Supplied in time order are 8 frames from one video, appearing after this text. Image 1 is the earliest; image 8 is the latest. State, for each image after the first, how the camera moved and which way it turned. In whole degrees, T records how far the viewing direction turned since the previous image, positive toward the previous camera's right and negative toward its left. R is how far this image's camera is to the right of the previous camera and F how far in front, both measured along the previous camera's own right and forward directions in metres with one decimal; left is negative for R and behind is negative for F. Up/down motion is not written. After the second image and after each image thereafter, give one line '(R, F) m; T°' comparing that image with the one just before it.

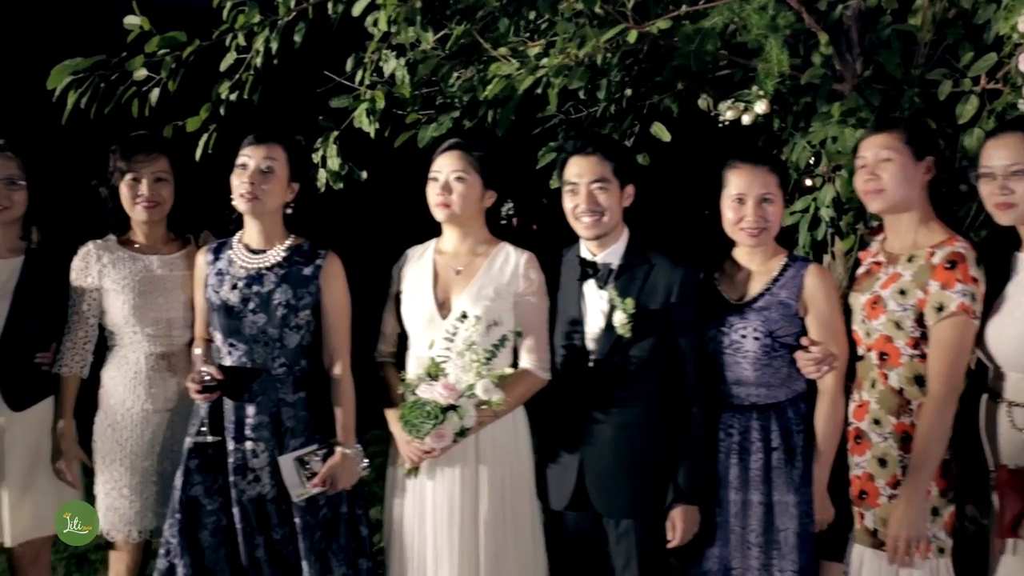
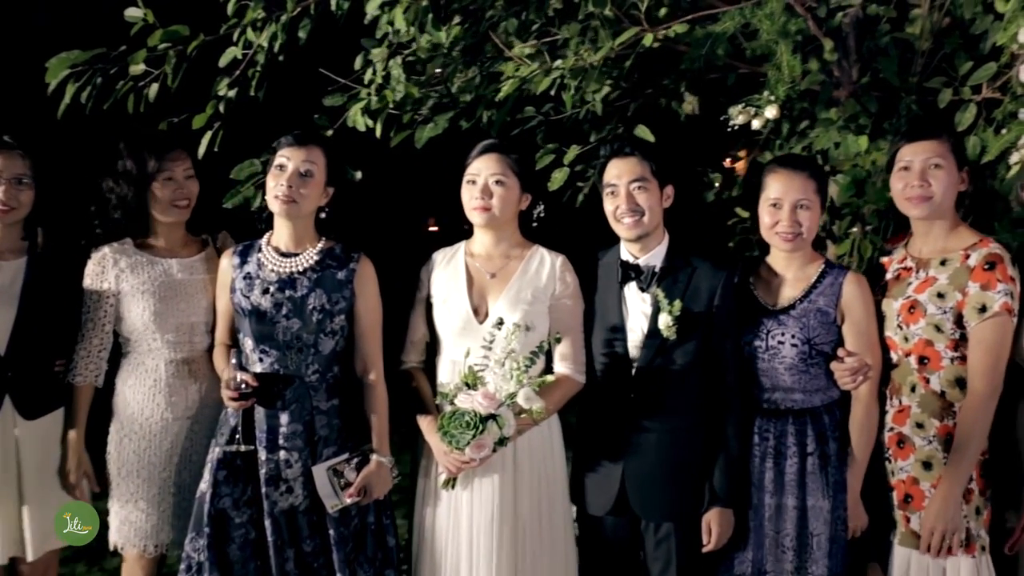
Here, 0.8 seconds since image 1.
(-0.3, +0.1) m; +3°
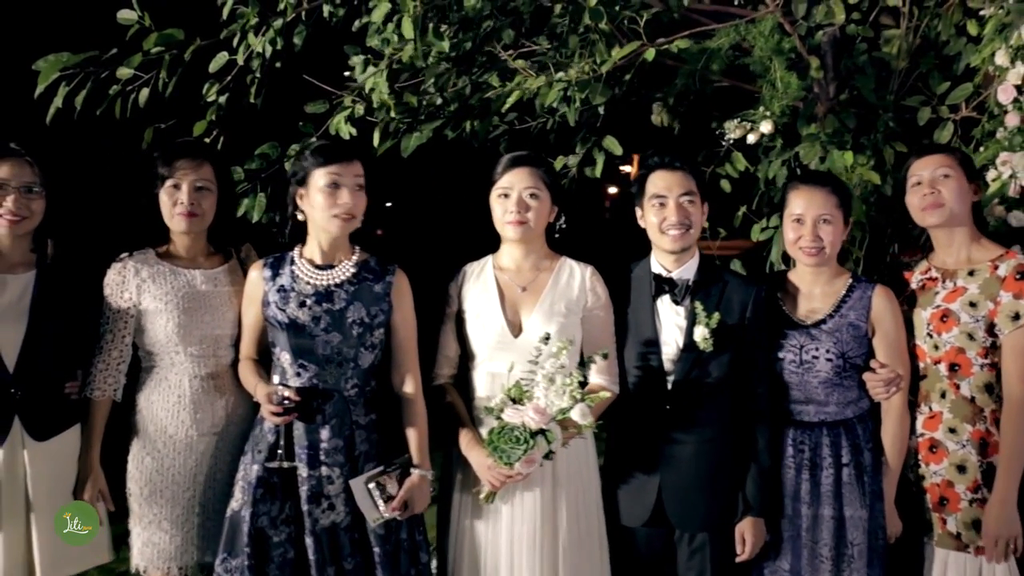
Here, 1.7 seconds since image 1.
(-0.3, 0.0) m; +4°
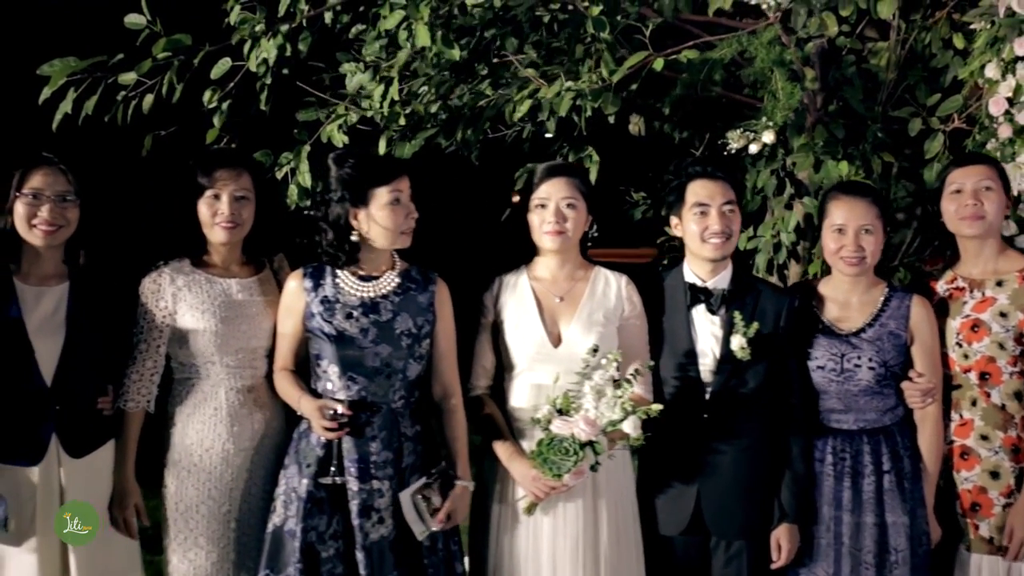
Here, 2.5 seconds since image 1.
(-0.3, 0.0) m; +3°
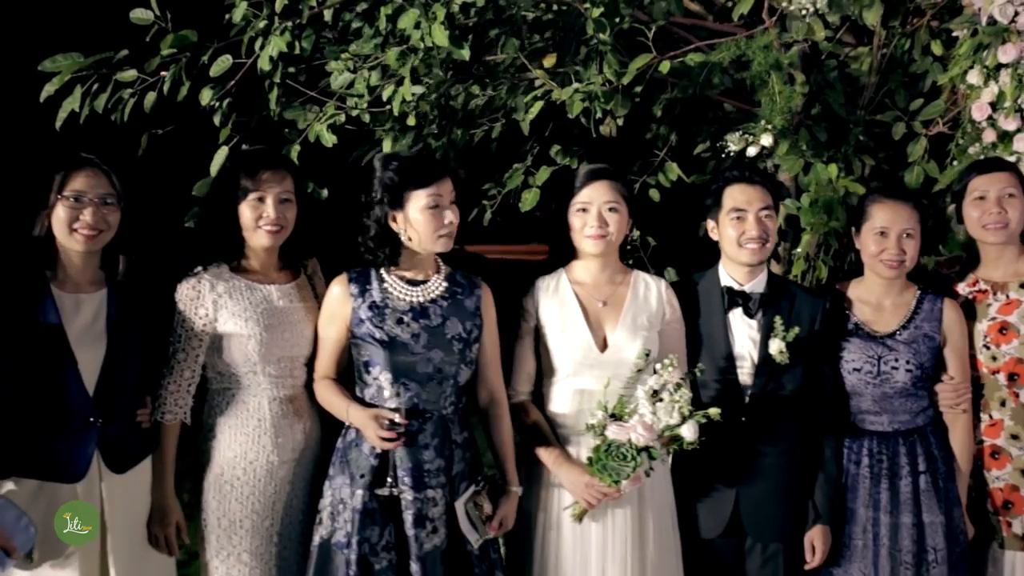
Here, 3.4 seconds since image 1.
(-0.3, 0.0) m; +4°
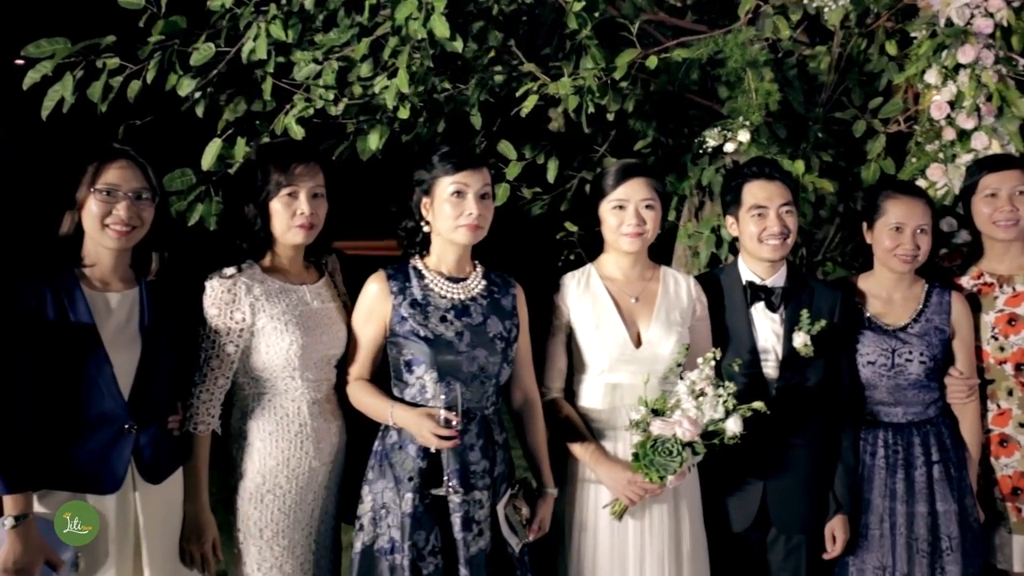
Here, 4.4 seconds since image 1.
(-0.4, +0.1) m; +6°
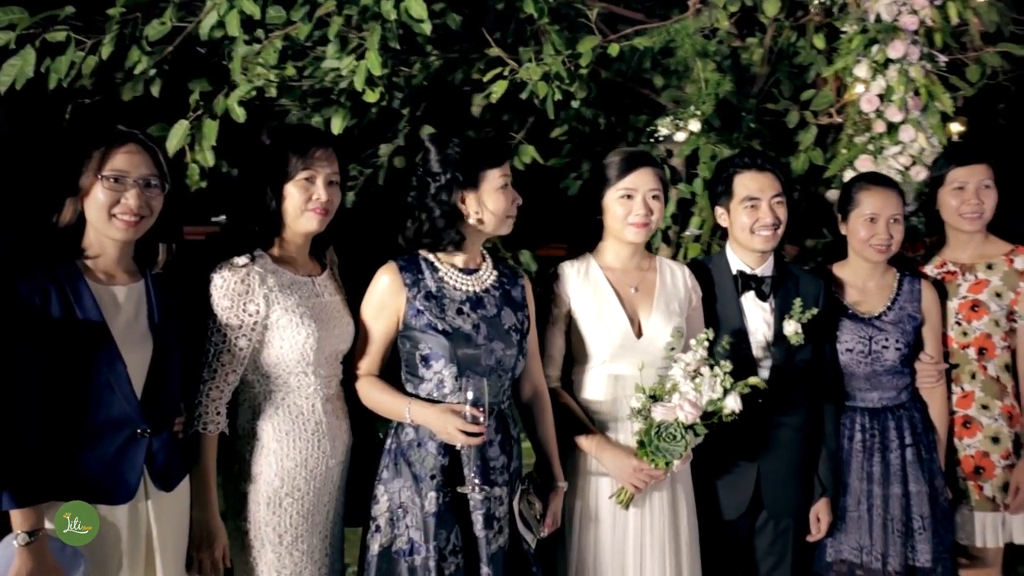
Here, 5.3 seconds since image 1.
(-0.4, +0.1) m; +7°
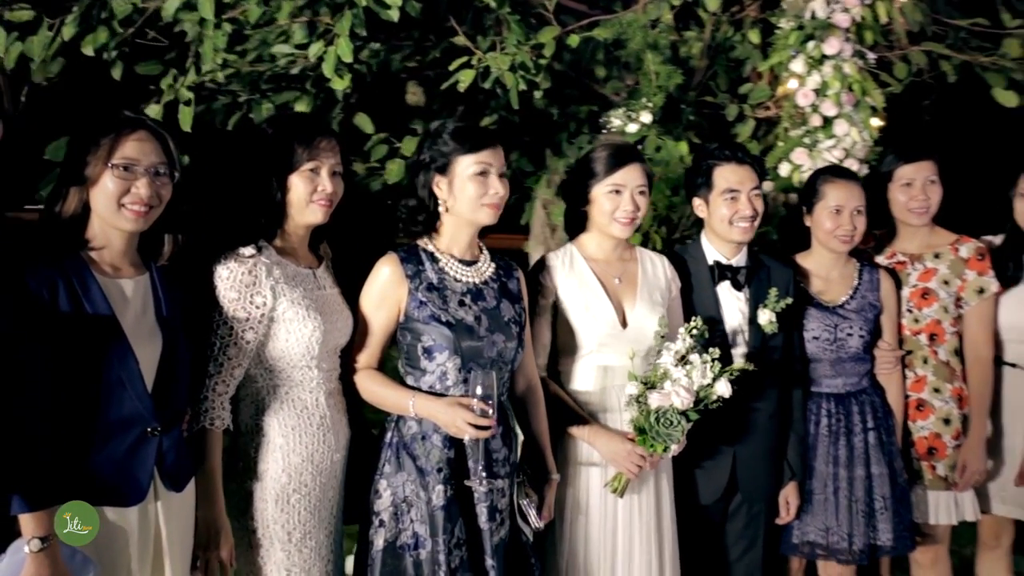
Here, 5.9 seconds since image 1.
(-0.3, 0.0) m; +6°
